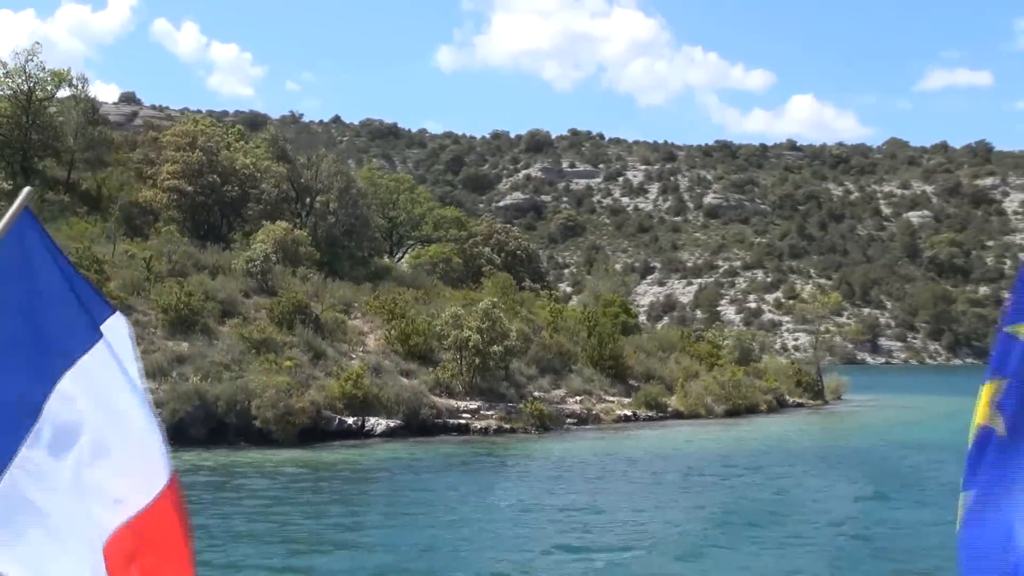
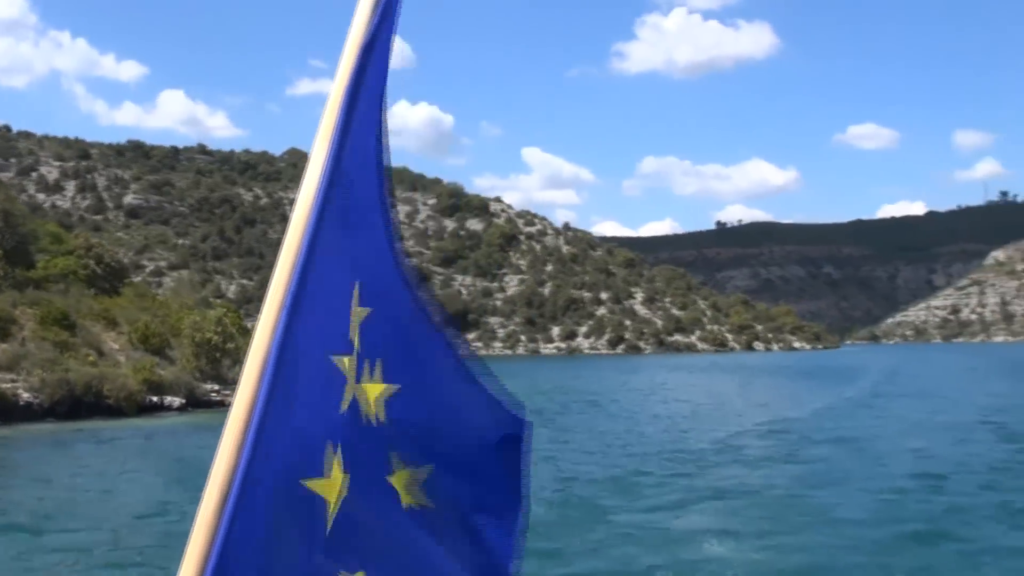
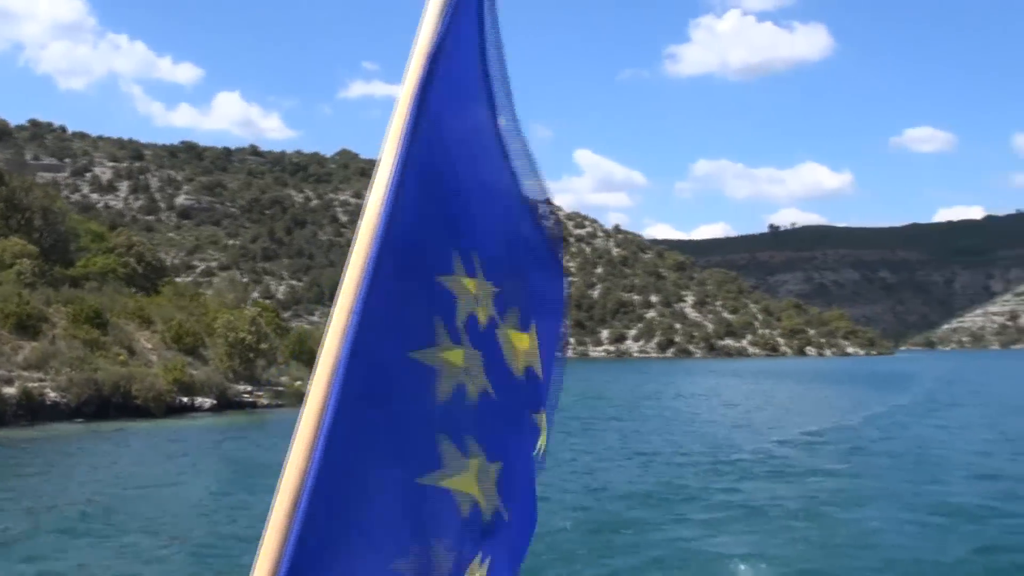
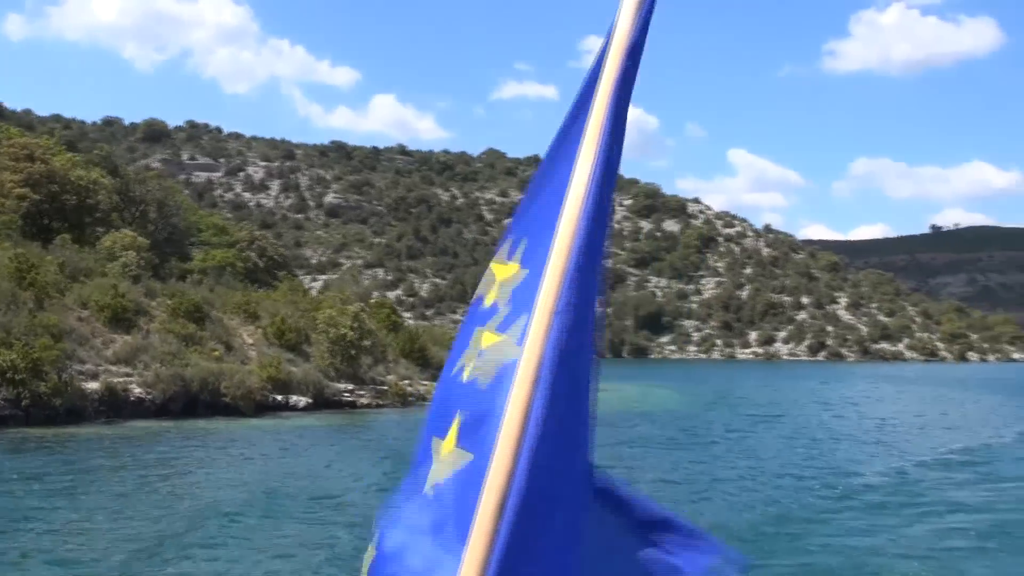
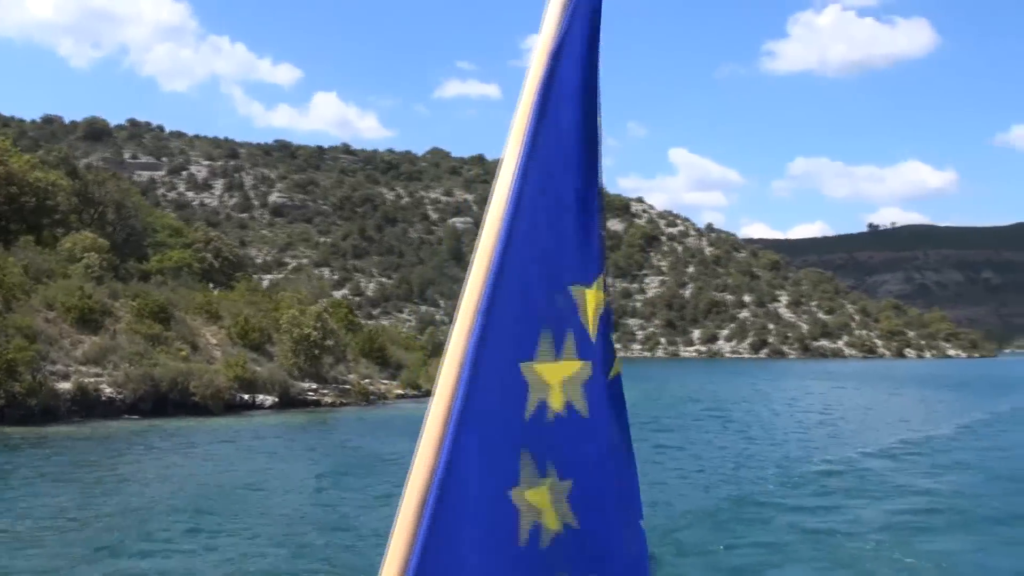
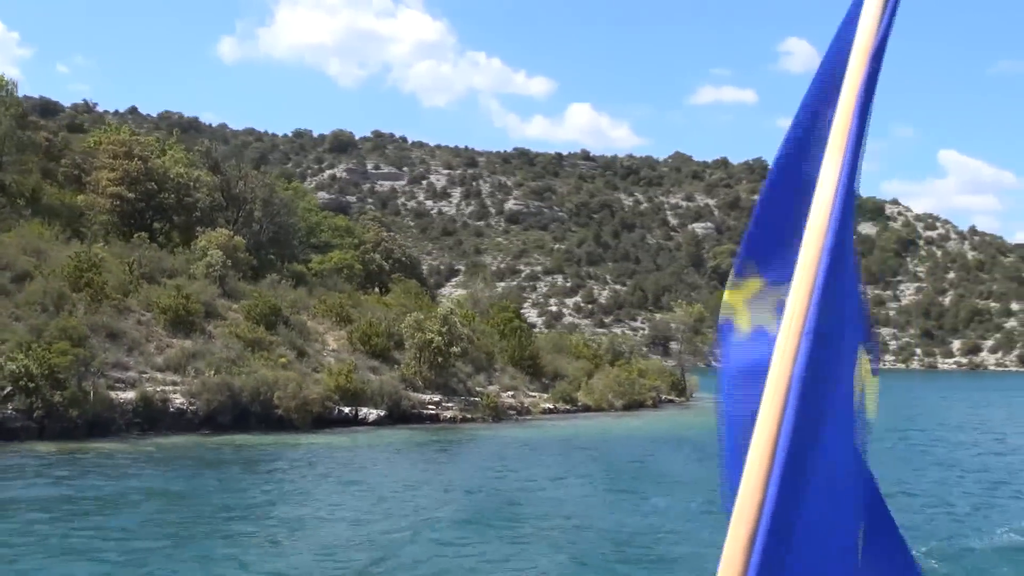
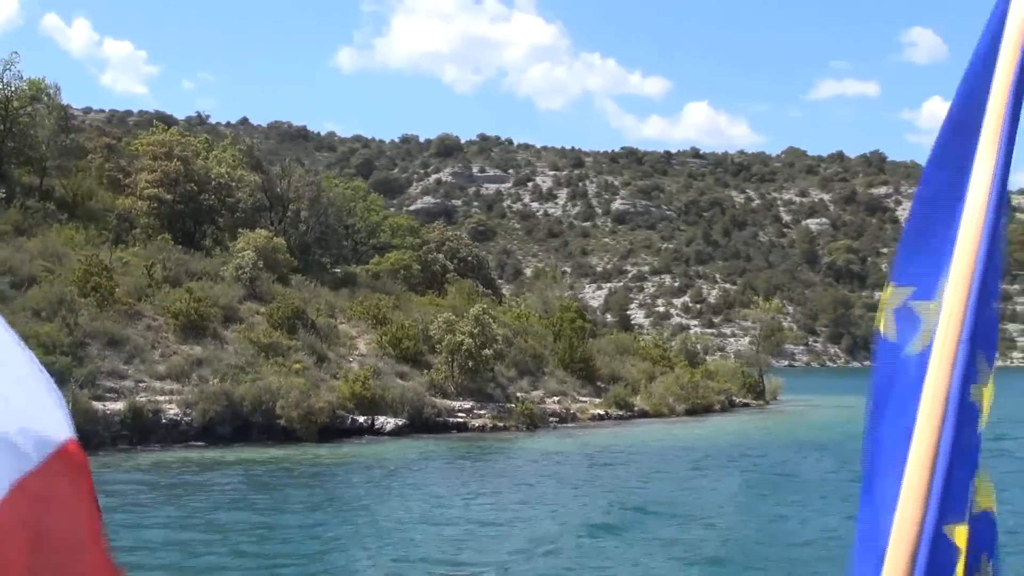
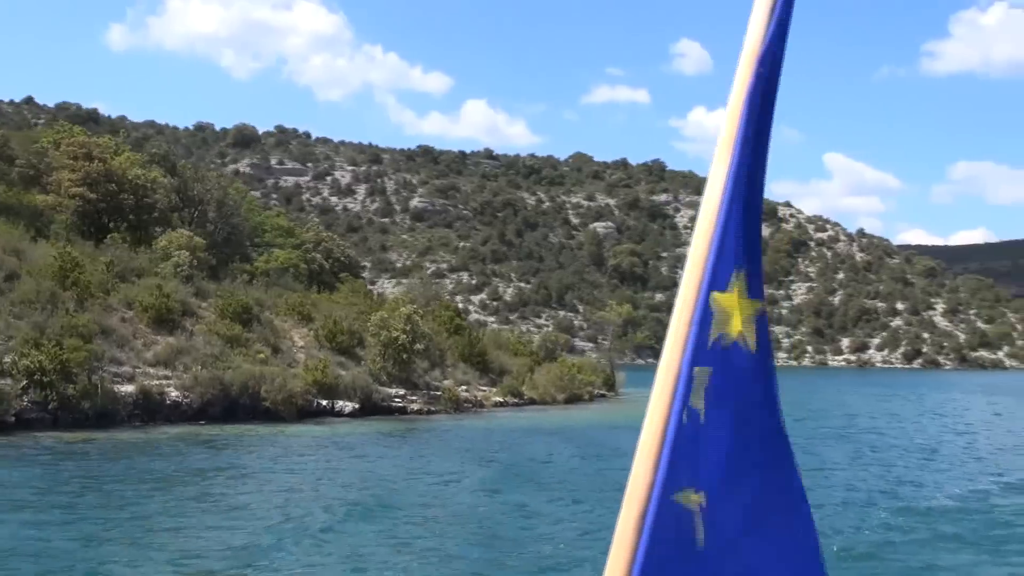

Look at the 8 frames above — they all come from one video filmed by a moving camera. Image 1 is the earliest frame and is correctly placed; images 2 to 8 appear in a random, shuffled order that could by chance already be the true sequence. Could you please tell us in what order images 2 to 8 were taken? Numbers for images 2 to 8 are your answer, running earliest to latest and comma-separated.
7, 6, 8, 4, 5, 3, 2
